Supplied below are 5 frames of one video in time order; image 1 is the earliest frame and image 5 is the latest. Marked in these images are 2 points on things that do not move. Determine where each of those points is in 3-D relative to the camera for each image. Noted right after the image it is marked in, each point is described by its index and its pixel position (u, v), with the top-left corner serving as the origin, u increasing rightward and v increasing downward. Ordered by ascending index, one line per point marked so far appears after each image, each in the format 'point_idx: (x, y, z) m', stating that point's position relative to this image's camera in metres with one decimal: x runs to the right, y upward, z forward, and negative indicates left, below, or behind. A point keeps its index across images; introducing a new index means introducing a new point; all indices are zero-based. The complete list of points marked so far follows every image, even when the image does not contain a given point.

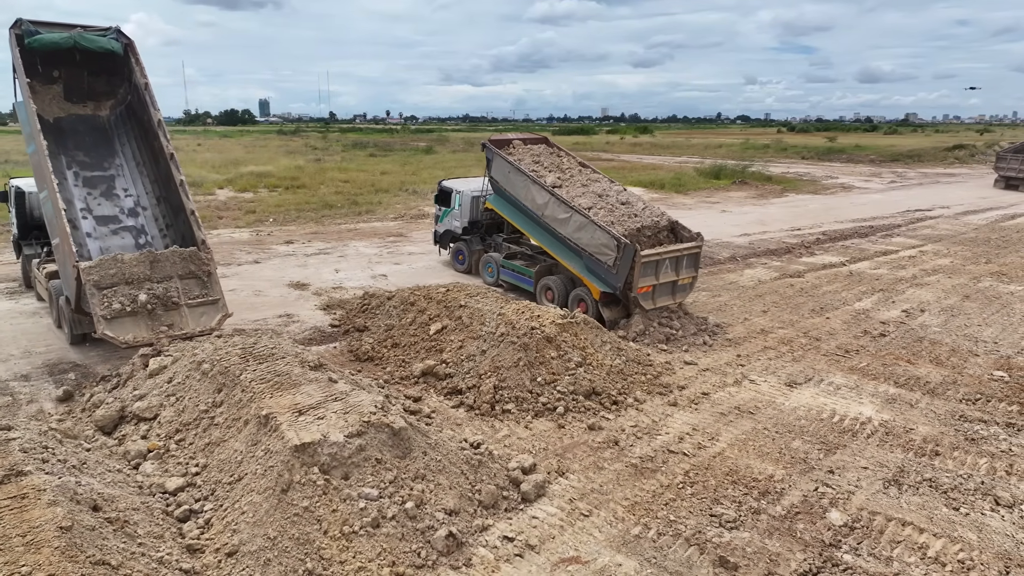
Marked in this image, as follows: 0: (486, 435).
0: (-0.3, -1.6, +6.8) m
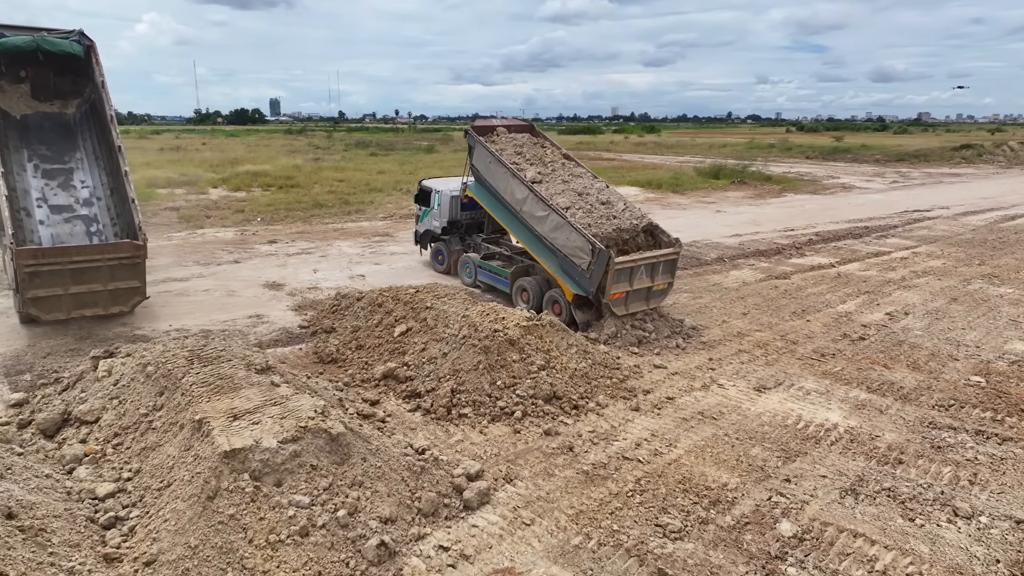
0: (-0.8, -1.6, +6.7) m
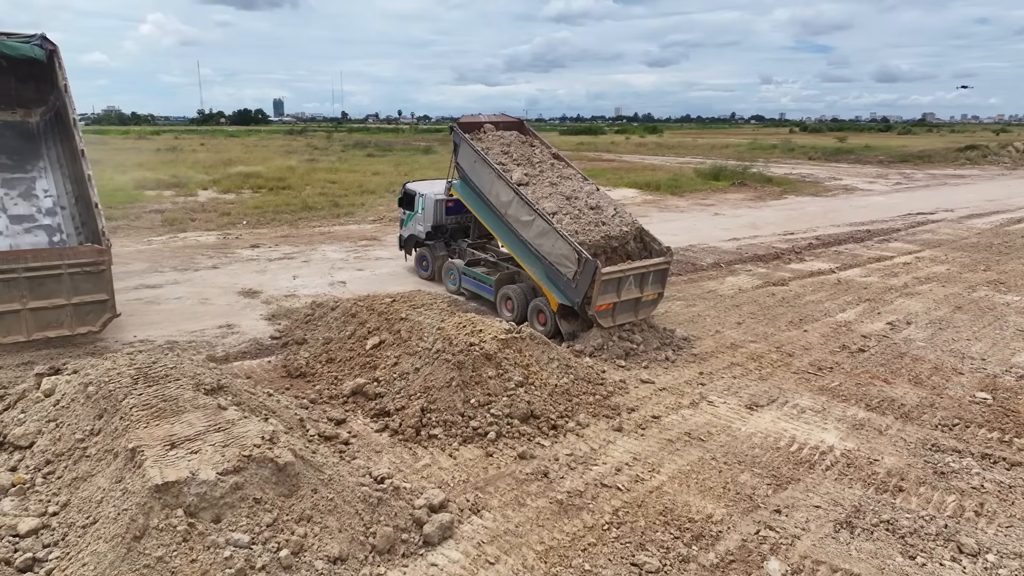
0: (-1.0, -1.7, +6.2) m
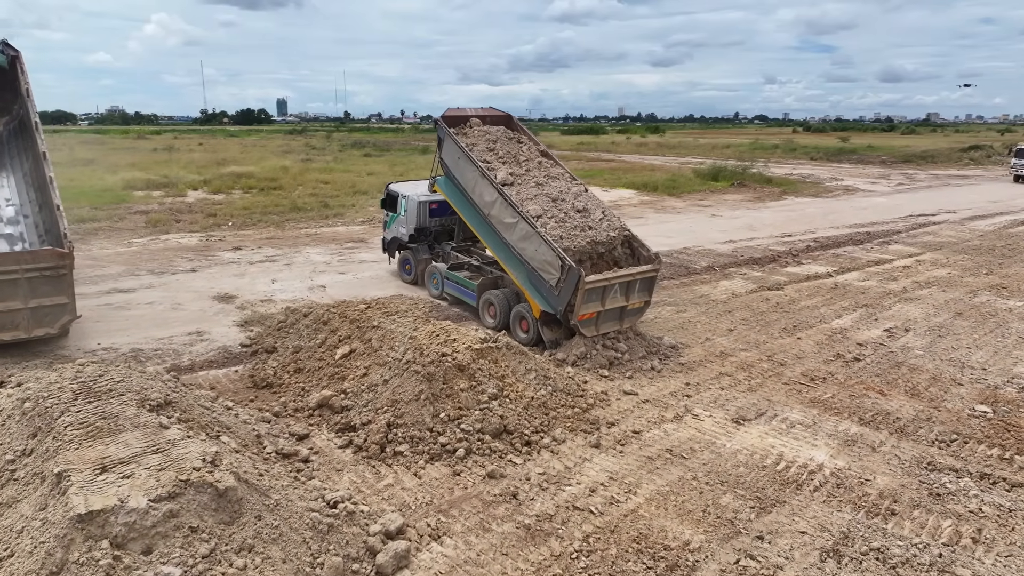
0: (-1.3, -1.8, +5.9) m
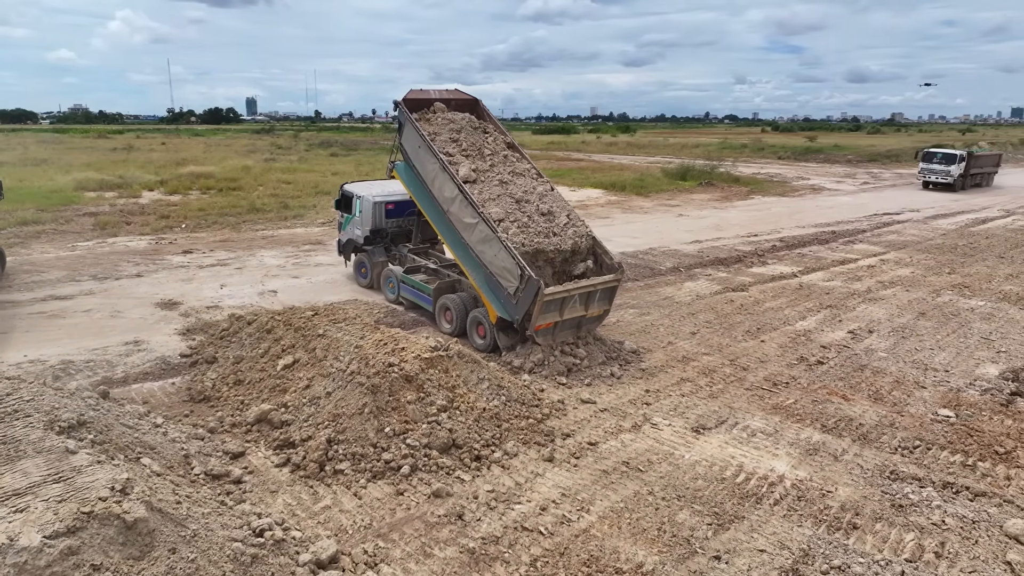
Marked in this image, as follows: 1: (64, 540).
0: (-1.8, -1.9, +5.5) m
1: (-2.8, -1.6, +4.0) m
